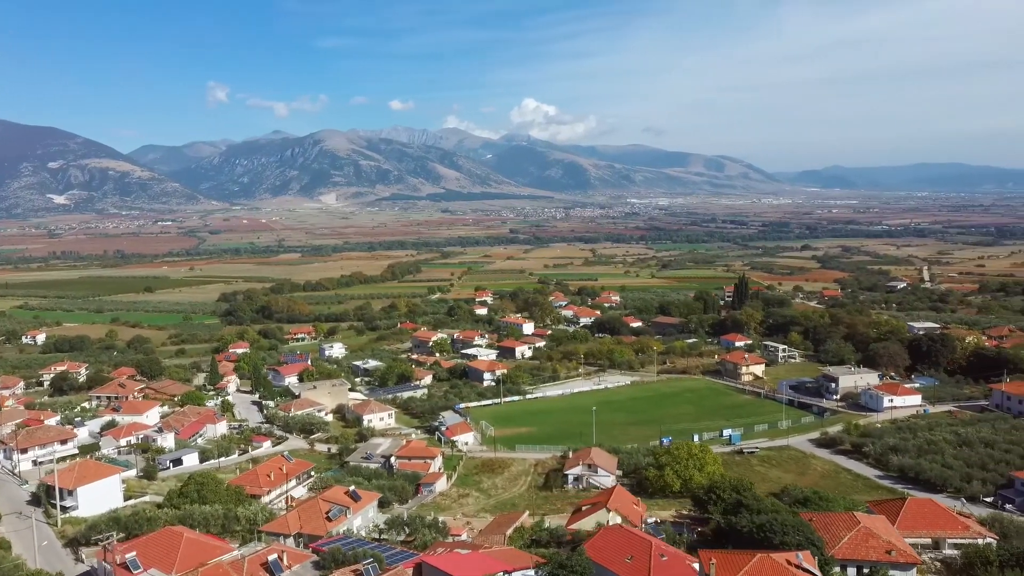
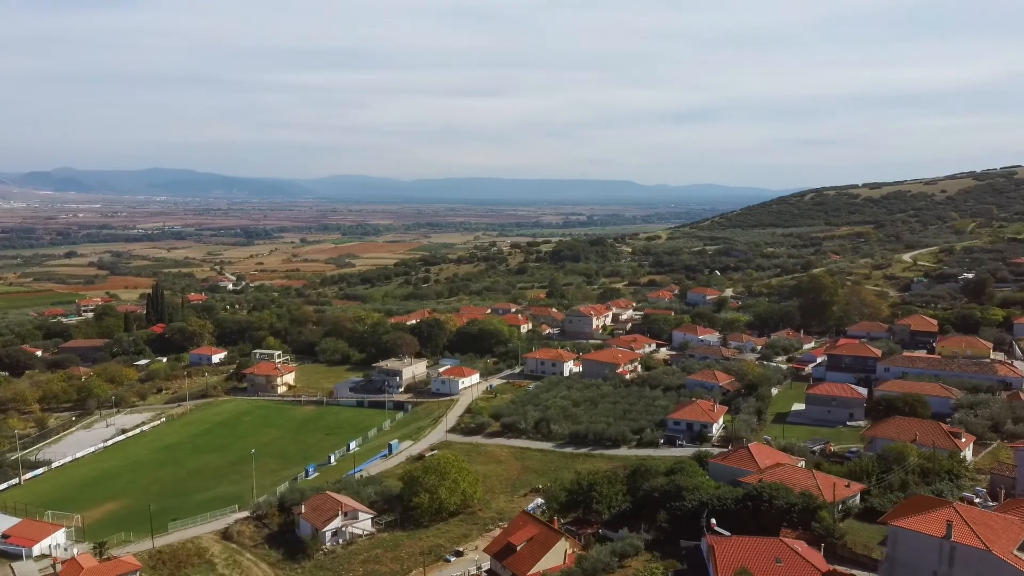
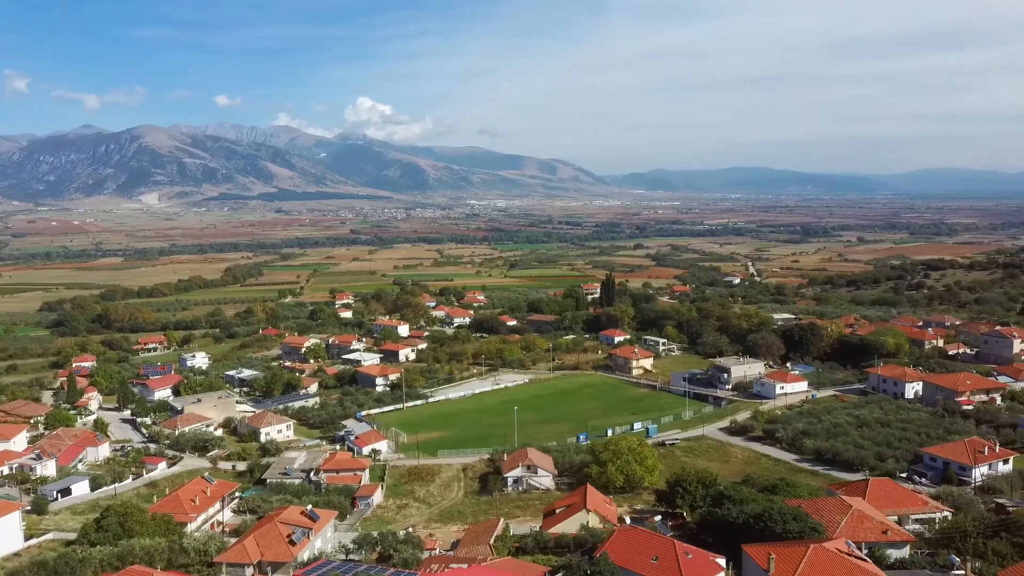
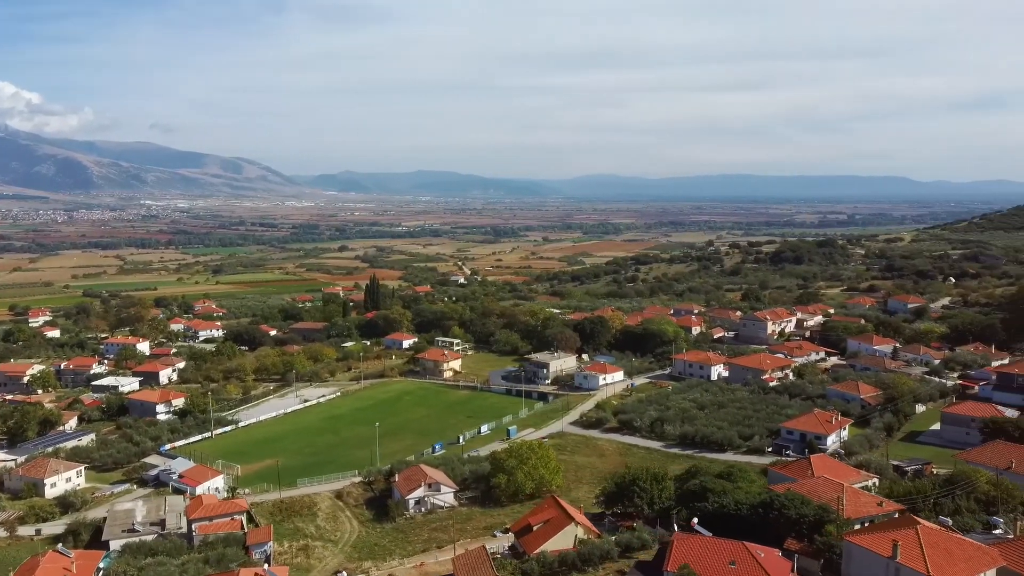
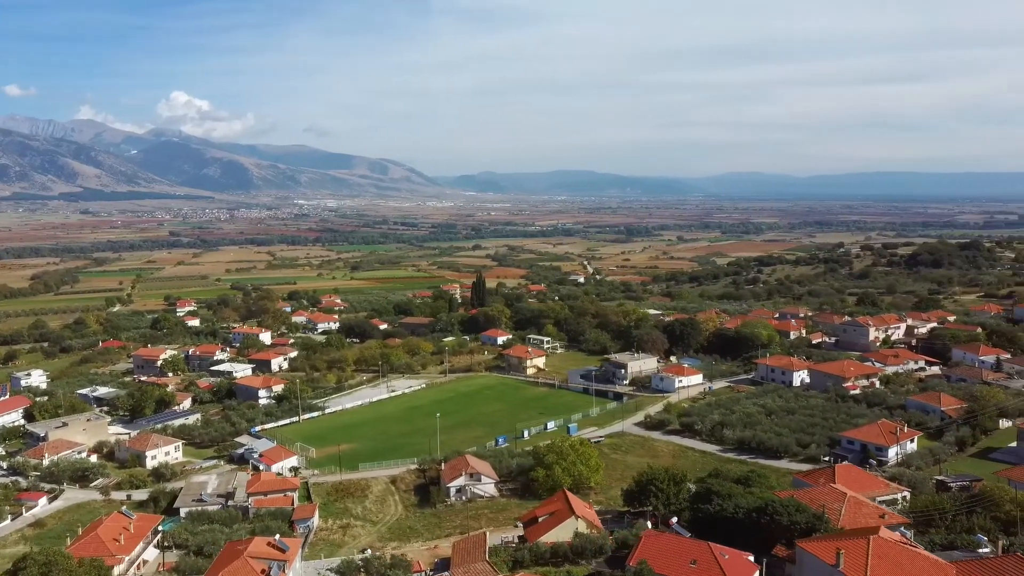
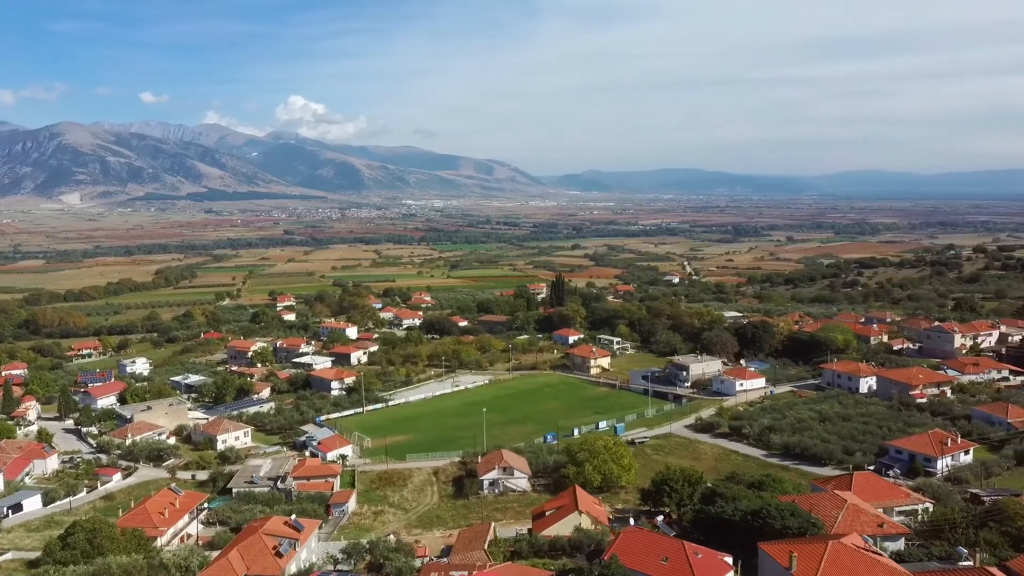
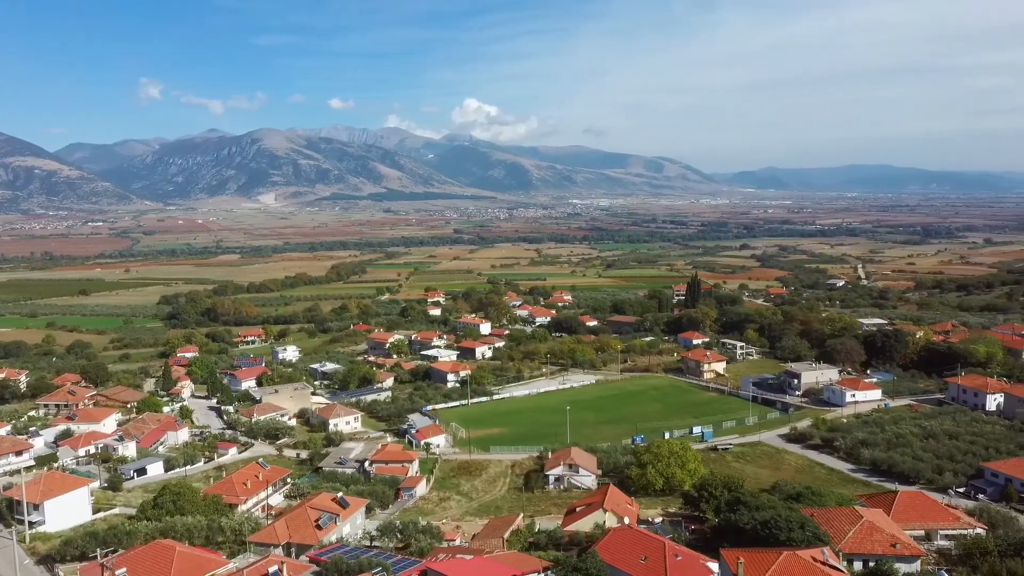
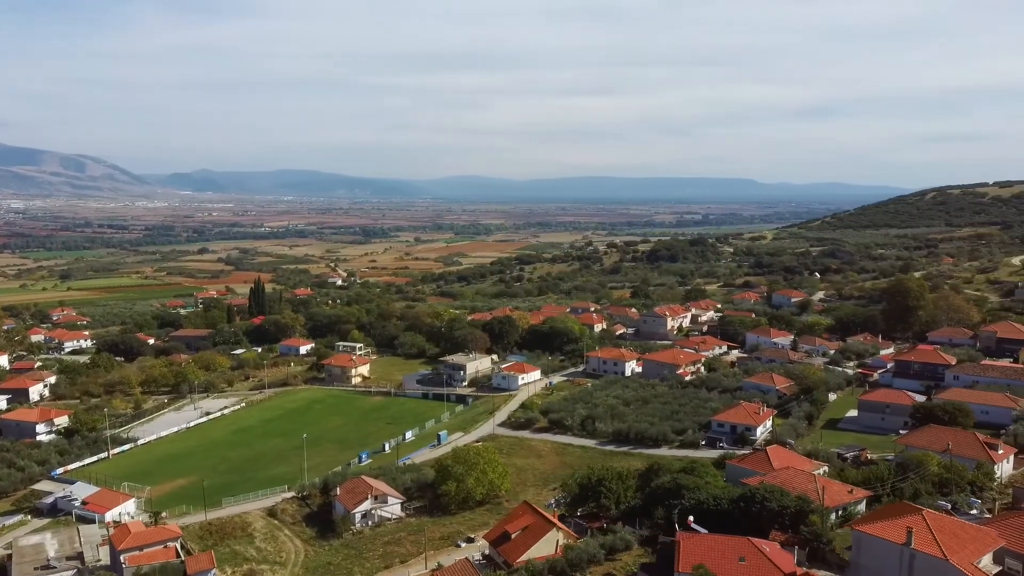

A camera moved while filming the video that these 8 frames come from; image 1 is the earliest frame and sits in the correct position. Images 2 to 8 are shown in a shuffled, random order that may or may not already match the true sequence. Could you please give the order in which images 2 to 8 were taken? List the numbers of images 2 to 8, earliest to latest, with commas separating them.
7, 3, 6, 5, 4, 8, 2
